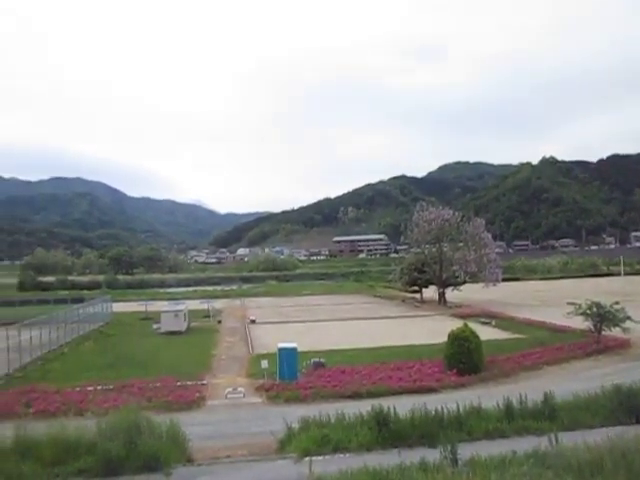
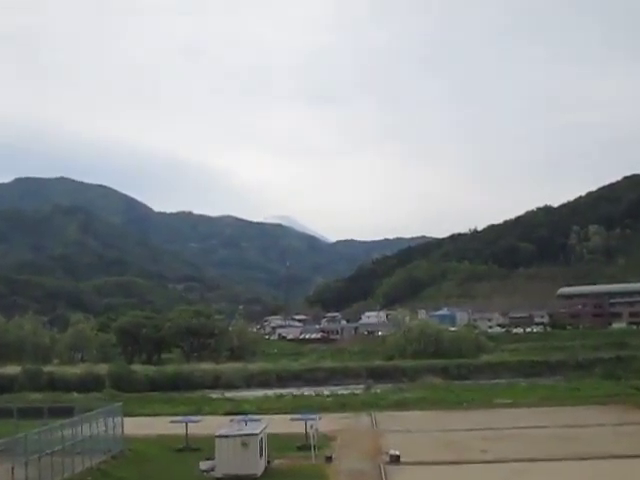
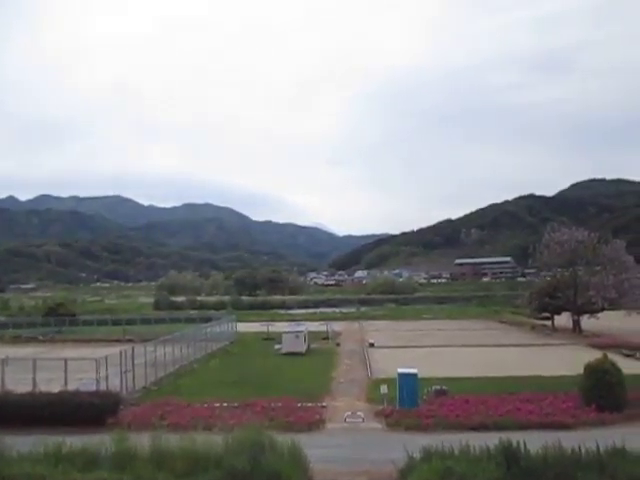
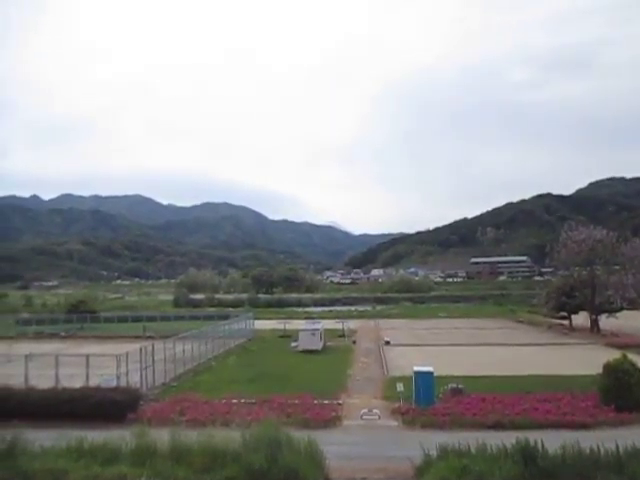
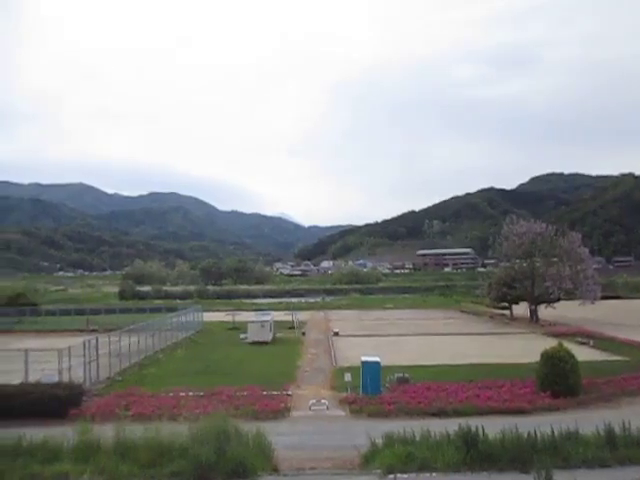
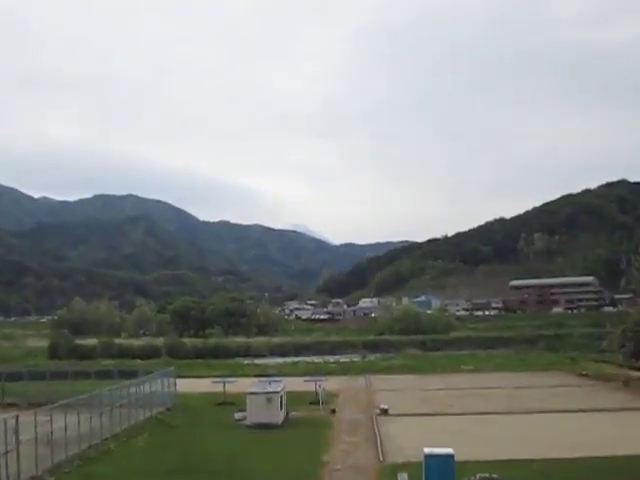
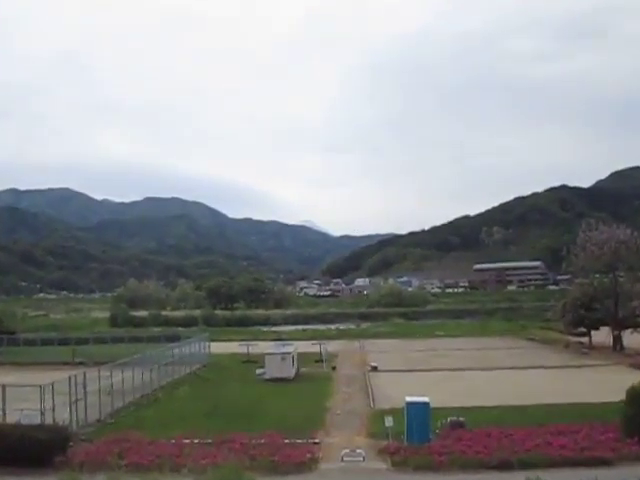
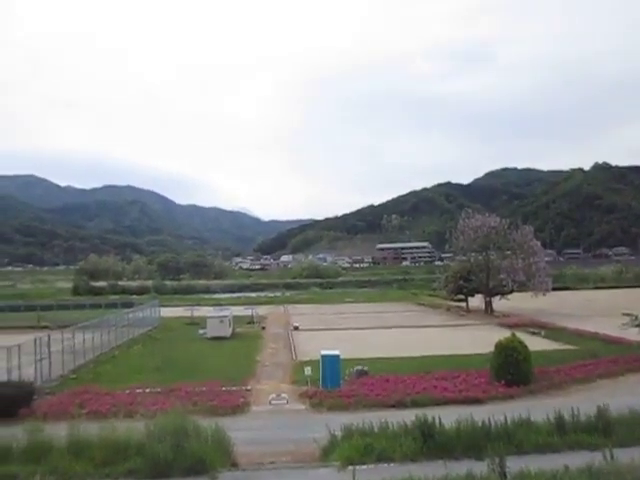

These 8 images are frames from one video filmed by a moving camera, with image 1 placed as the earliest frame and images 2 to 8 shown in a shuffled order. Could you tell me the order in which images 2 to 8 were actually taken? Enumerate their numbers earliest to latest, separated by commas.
8, 5, 4, 3, 7, 6, 2
